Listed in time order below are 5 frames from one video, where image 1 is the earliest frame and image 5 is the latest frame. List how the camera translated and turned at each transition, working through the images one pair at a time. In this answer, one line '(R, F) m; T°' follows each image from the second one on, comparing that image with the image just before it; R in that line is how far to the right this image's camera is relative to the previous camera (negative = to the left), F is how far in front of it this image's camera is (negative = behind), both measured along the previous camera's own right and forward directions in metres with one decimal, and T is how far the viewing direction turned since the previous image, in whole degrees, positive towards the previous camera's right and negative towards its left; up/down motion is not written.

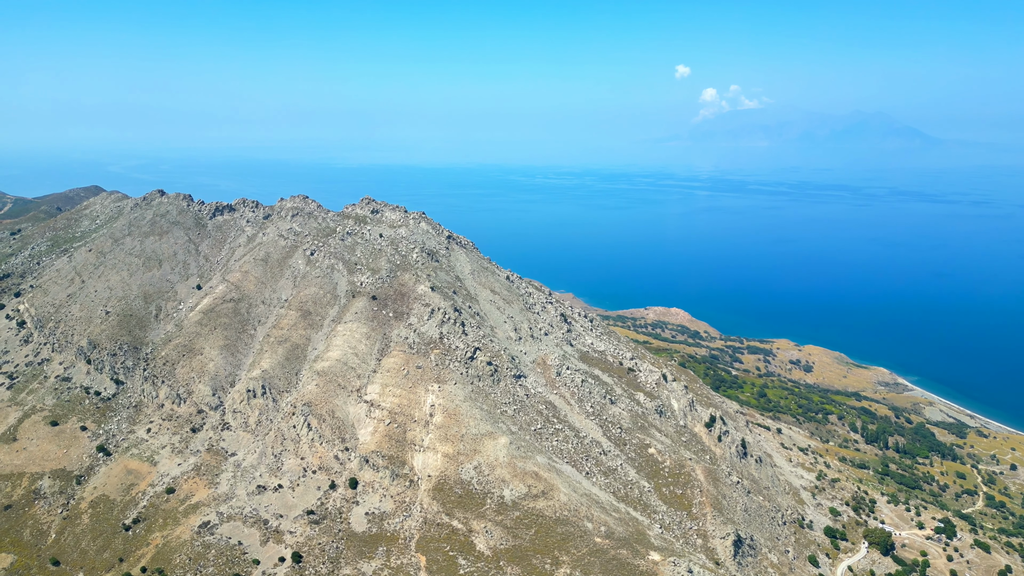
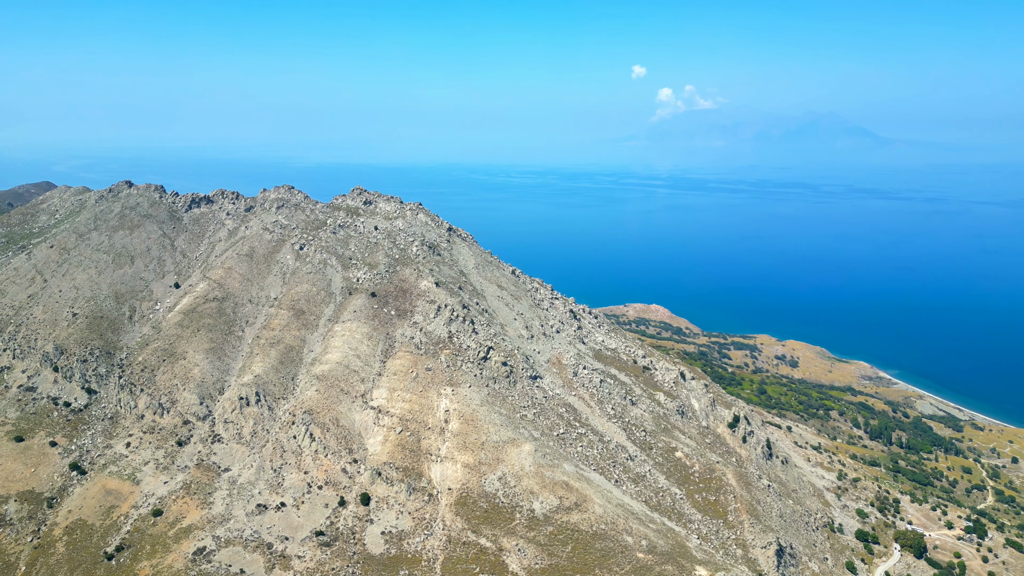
(-6.0, +5.3) m; +3°
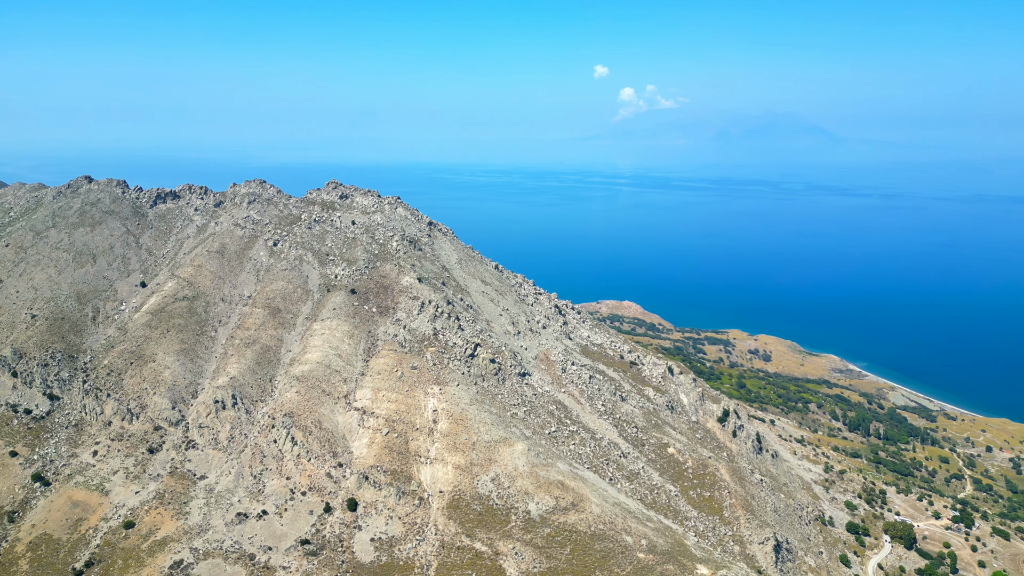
(-1.9, +1.9) m; +3°
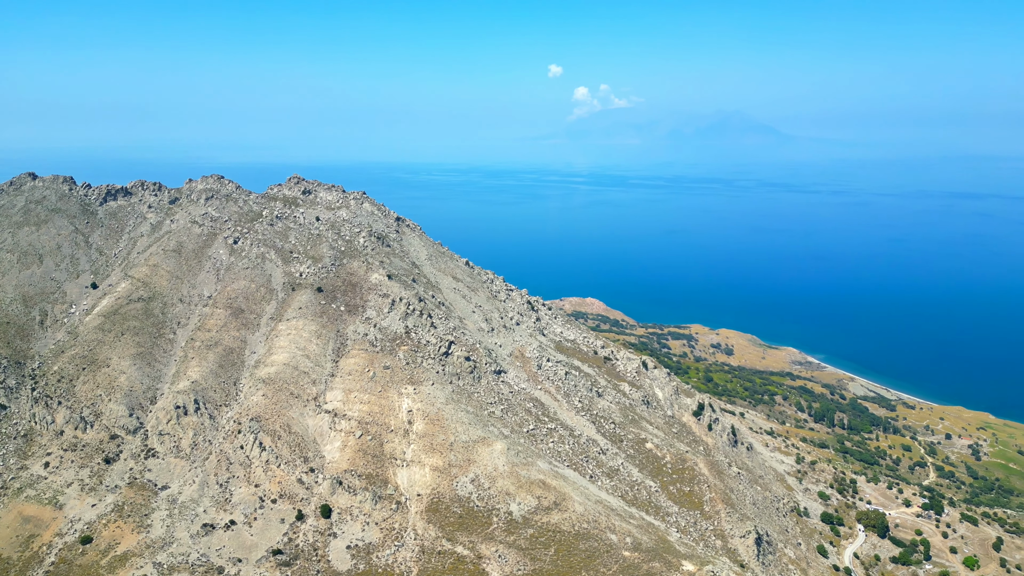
(-1.2, +1.4) m; +3°
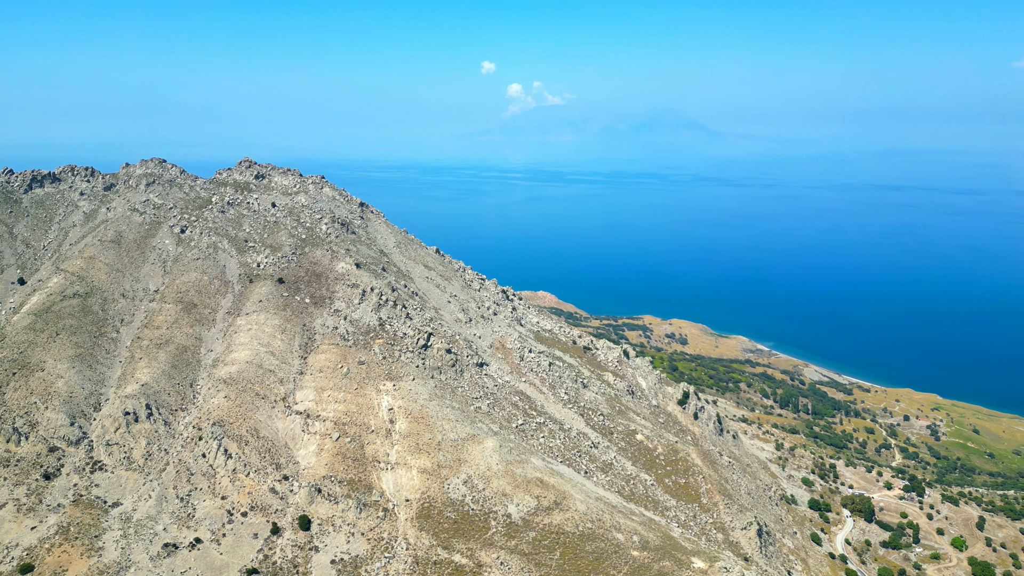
(-4.0, +3.9) m; +5°
